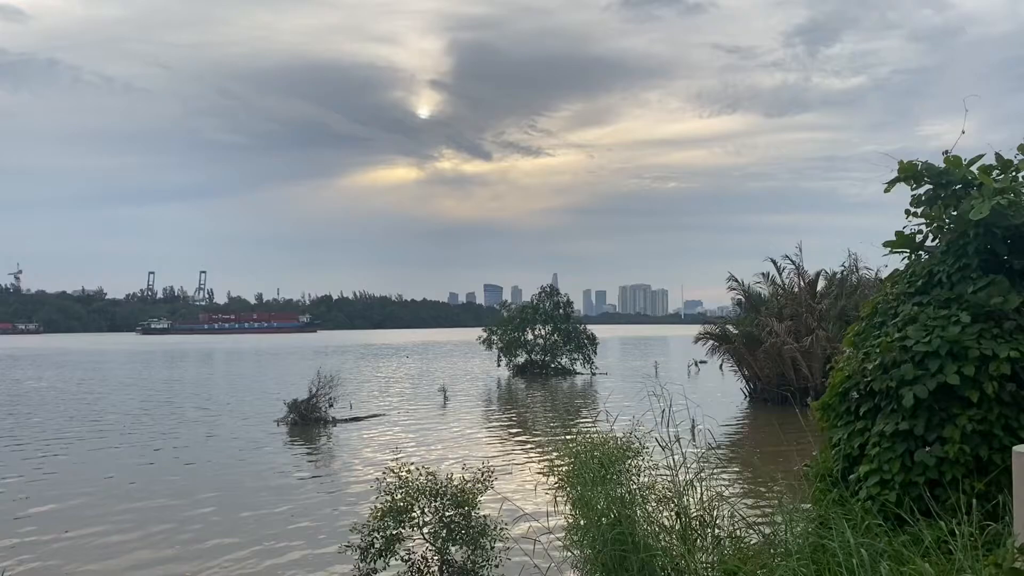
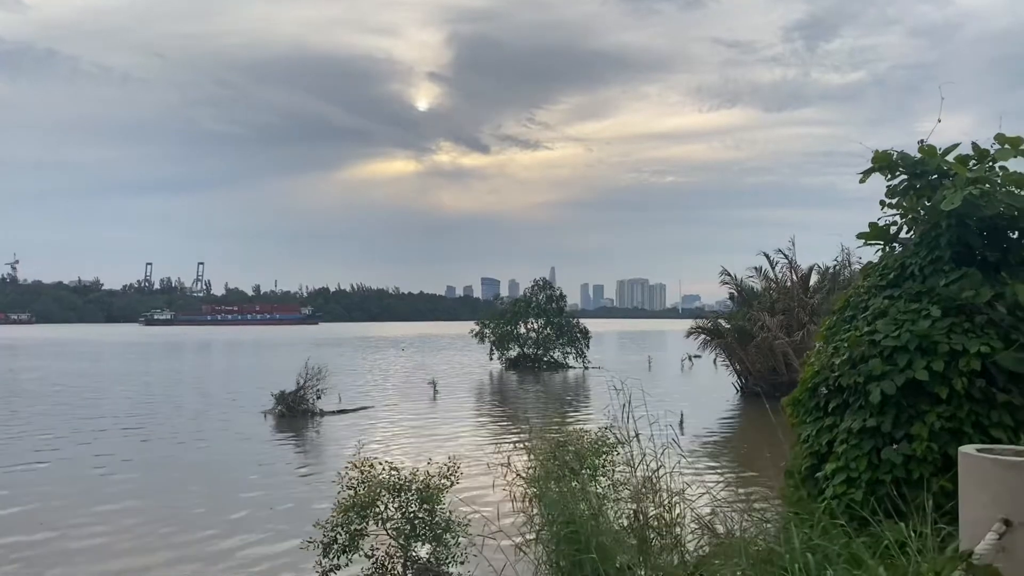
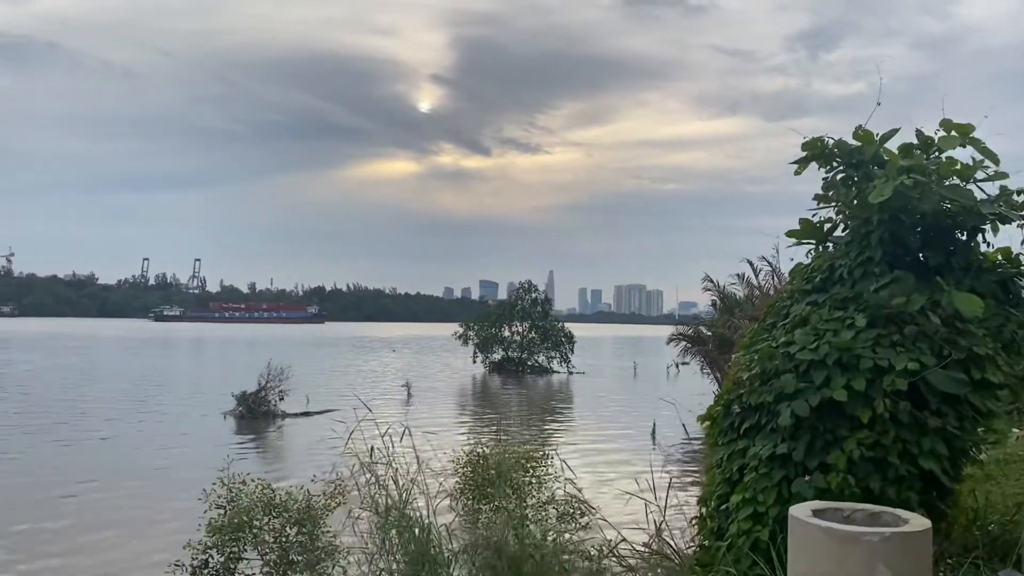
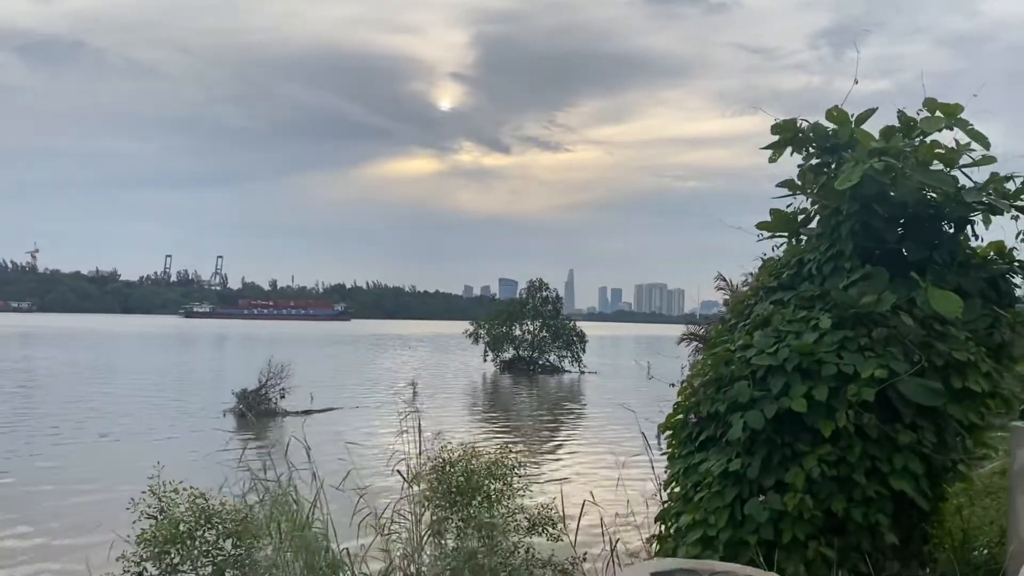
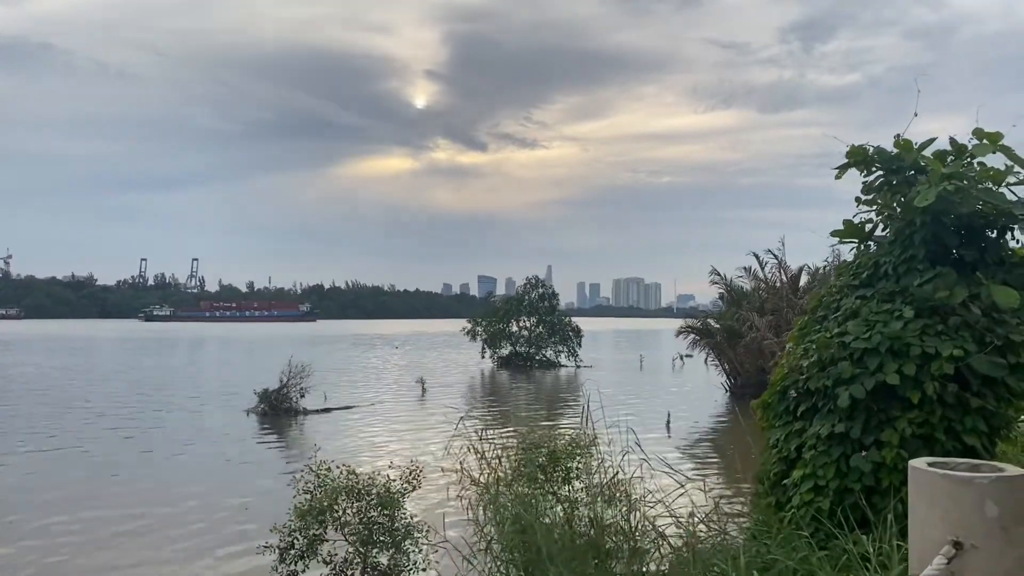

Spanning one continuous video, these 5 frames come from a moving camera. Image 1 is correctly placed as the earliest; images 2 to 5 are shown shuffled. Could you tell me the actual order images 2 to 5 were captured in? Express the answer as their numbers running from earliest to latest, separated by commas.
2, 5, 3, 4
